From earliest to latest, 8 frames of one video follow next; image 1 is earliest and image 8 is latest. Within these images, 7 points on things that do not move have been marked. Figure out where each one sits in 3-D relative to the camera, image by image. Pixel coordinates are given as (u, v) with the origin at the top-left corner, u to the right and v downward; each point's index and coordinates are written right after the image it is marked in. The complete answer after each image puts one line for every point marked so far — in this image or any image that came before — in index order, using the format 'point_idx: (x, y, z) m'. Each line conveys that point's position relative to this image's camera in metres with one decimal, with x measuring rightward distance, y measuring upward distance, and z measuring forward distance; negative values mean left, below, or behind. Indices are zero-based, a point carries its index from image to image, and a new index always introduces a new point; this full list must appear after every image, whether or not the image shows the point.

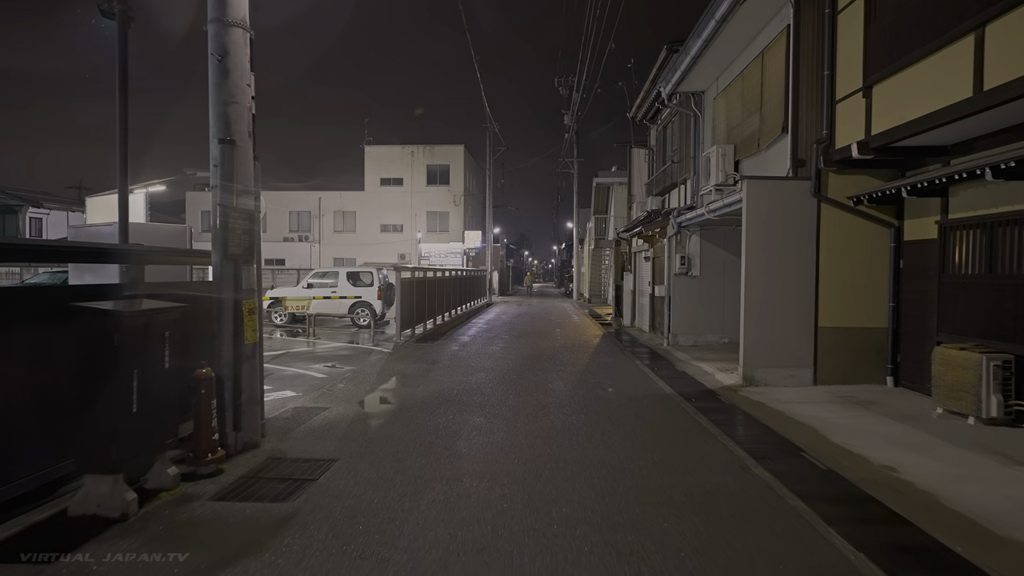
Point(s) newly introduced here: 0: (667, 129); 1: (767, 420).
0: (+4.5, +4.5, +17.2) m
1: (+3.1, -1.6, +7.3) m
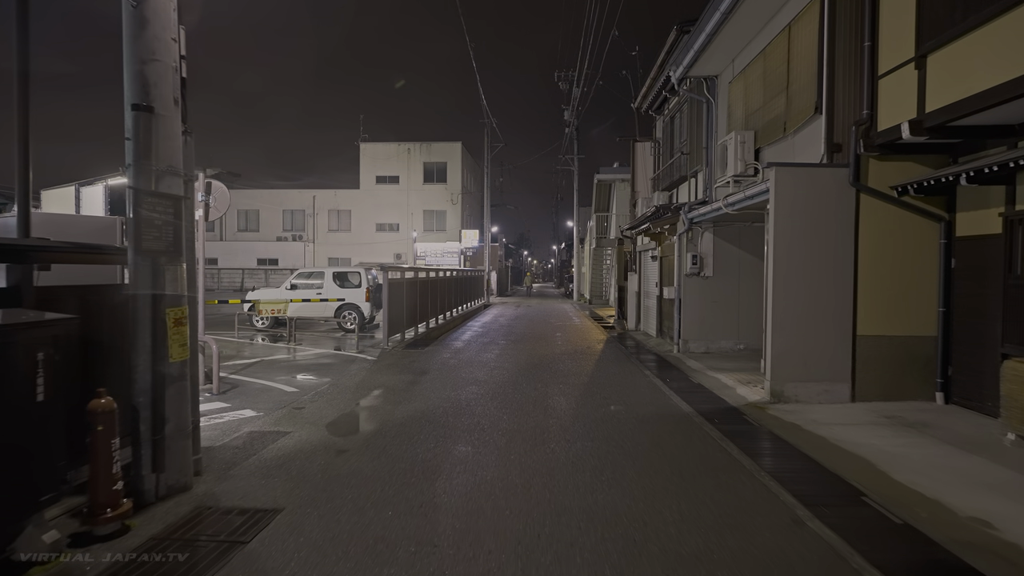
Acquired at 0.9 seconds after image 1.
0: (+4.4, +4.5, +16.0) m
1: (+3.0, -1.7, +6.2) m
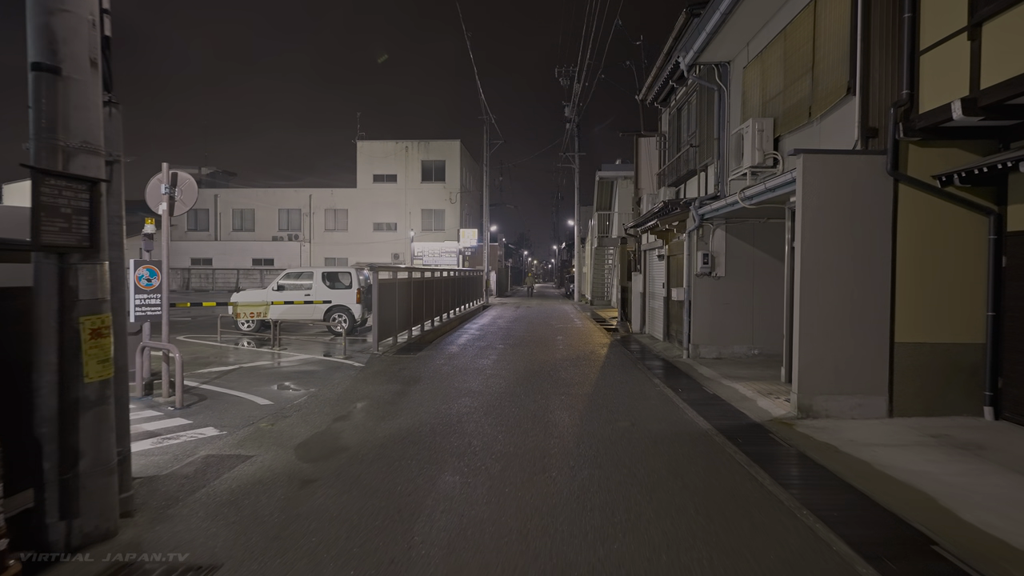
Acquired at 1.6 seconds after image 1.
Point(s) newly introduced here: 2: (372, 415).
0: (+4.4, +4.5, +15.2) m
1: (+3.0, -1.7, +5.3) m
2: (-1.7, -1.5, +7.3) m
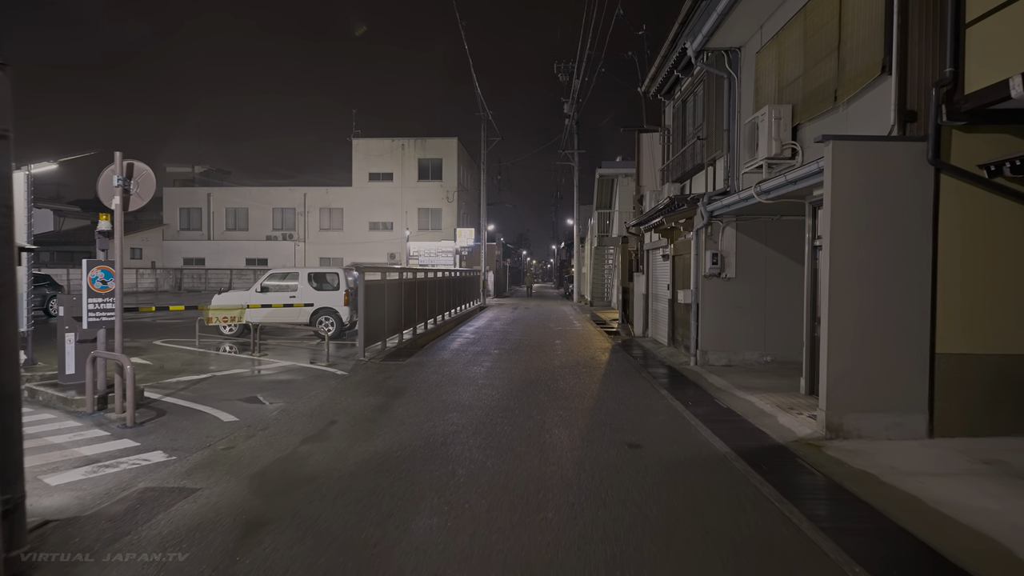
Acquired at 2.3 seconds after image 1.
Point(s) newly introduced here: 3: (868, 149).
0: (+4.3, +4.4, +14.4) m
1: (+2.9, -1.7, +4.5) m
2: (-1.8, -1.6, +6.5) m
3: (+3.7, +1.4, +6.2) m
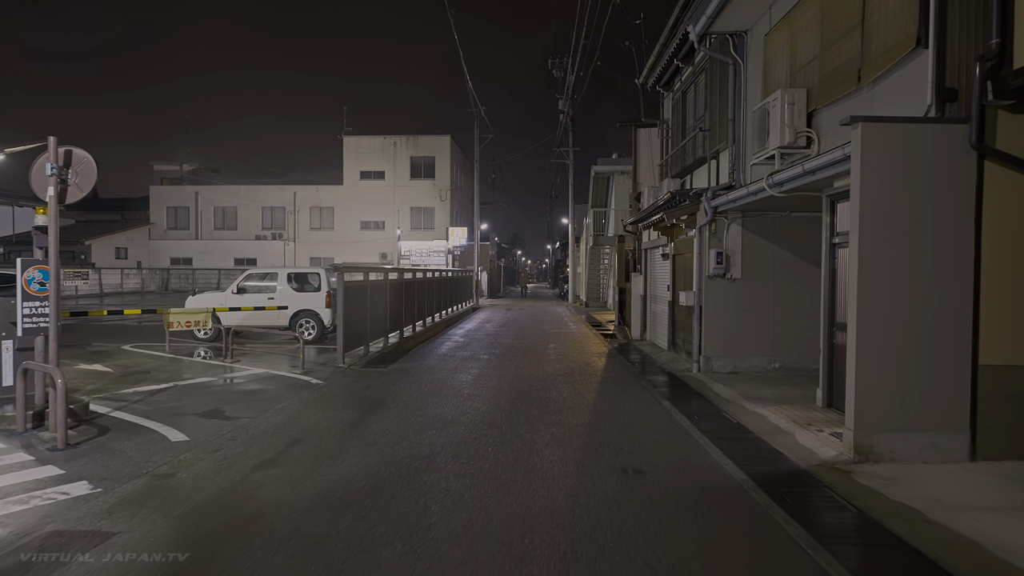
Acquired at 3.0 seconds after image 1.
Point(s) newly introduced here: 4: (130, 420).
0: (+4.1, +4.4, +13.6) m
1: (+2.8, -1.7, +3.8) m
2: (-1.9, -1.6, +5.7) m
3: (+3.6, +1.4, +5.5) m
4: (-4.5, -1.6, +7.1) m
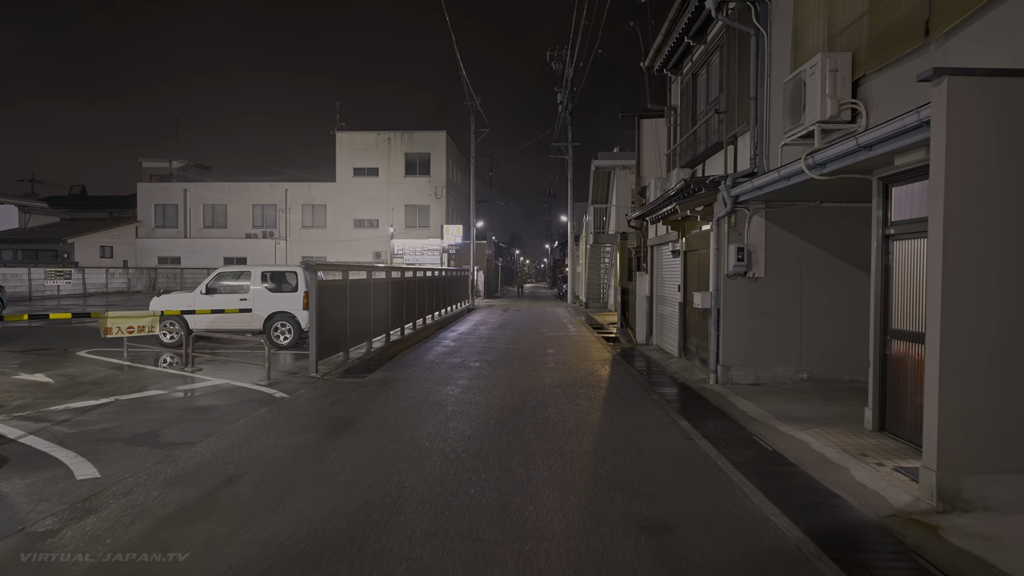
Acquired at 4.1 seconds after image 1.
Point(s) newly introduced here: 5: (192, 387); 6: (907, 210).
0: (+4.0, +4.4, +12.4) m
1: (+2.7, -1.7, +2.6) m
2: (-2.0, -1.6, +4.5) m
3: (+3.5, +1.4, +4.3) m
4: (-4.6, -1.6, +5.9) m
5: (-5.2, -1.6, +9.7) m
6: (+3.9, +0.8, +5.9) m
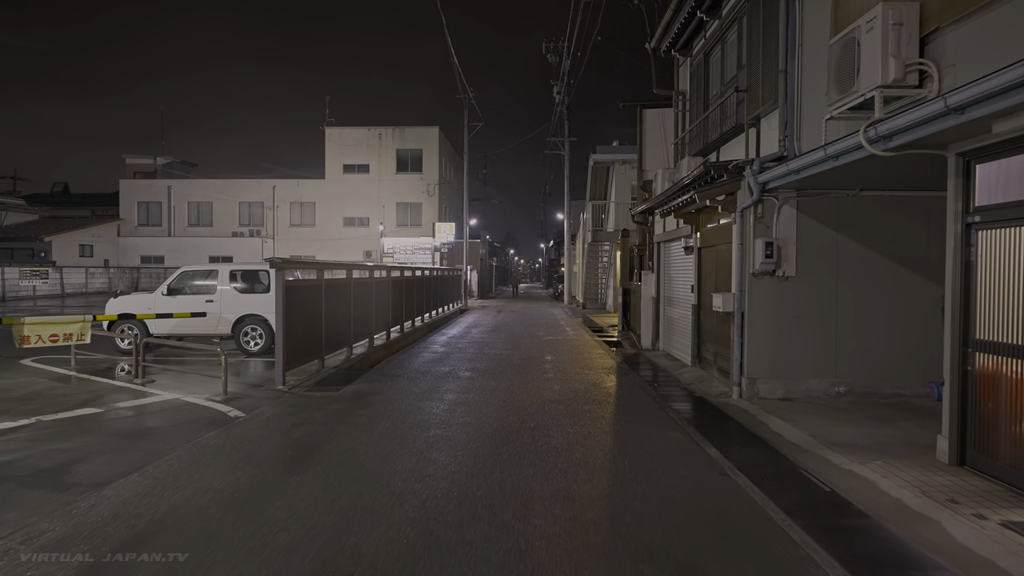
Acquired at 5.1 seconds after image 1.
0: (+3.9, +4.4, +11.3) m
1: (+2.7, -1.8, +1.4) m
2: (-2.1, -1.6, +3.3) m
3: (+3.4, +1.4, +3.1) m
4: (-4.7, -1.6, +4.7) m
5: (-5.3, -1.6, +8.5) m
6: (+3.8, +0.8, +4.7) m
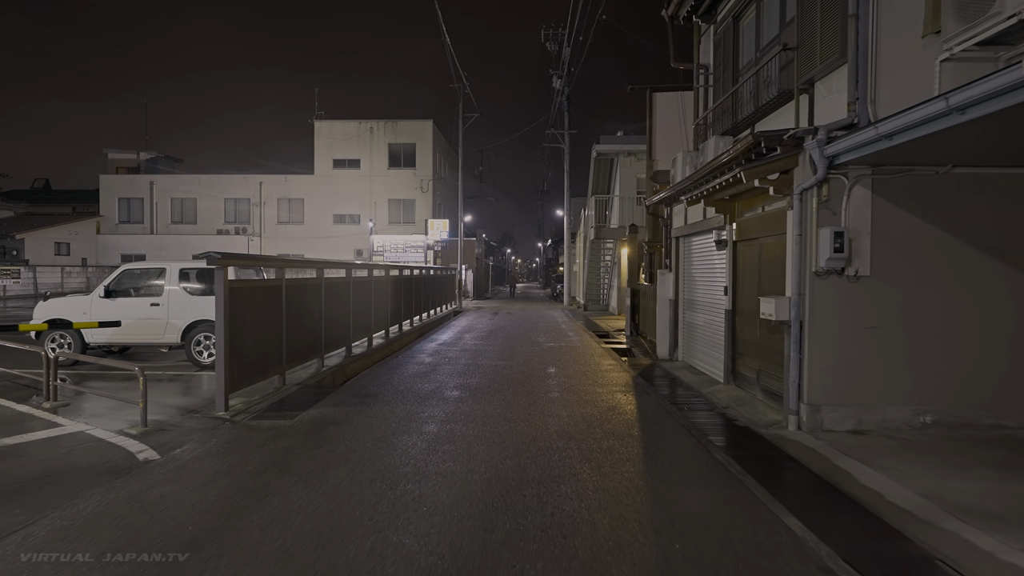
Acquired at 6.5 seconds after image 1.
0: (+3.8, +4.4, +9.6) m
1: (+2.7, -1.8, -0.3) m
2: (-2.1, -1.7, +1.5) m
3: (+3.4, +1.4, +1.4) m
4: (-4.7, -1.6, +2.9) m
5: (-5.3, -1.6, +6.7) m
6: (+3.8, +0.7, +3.0) m
